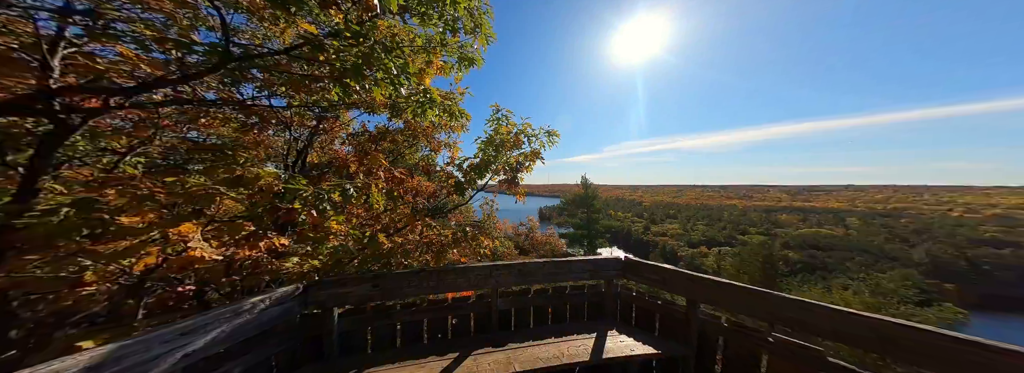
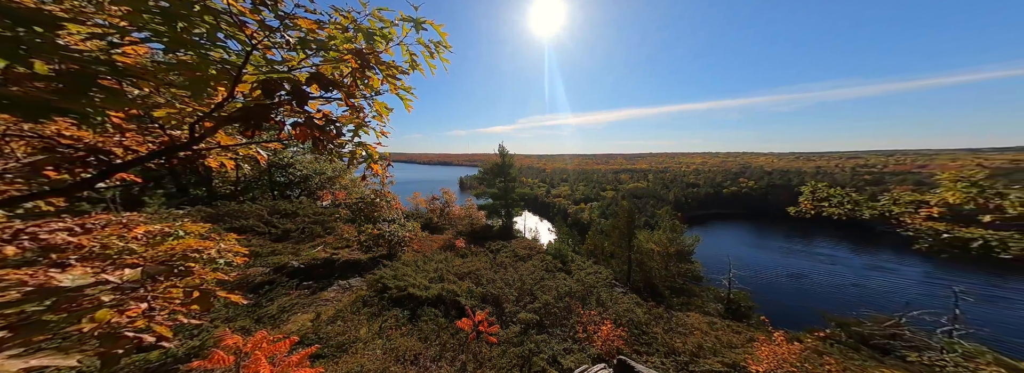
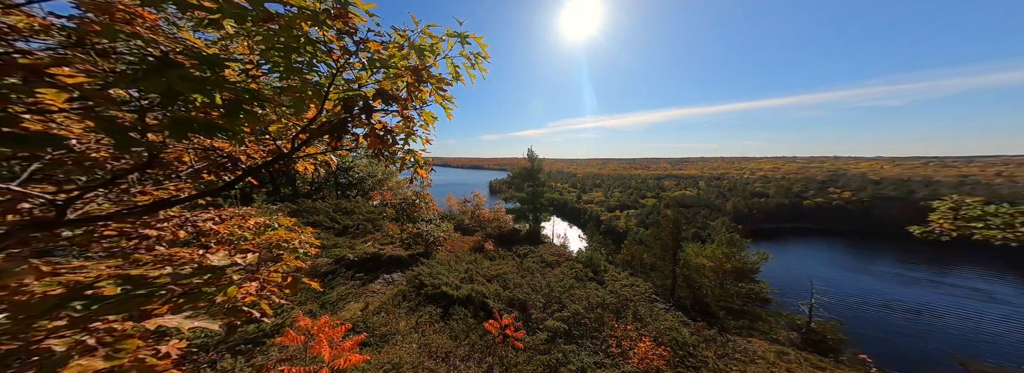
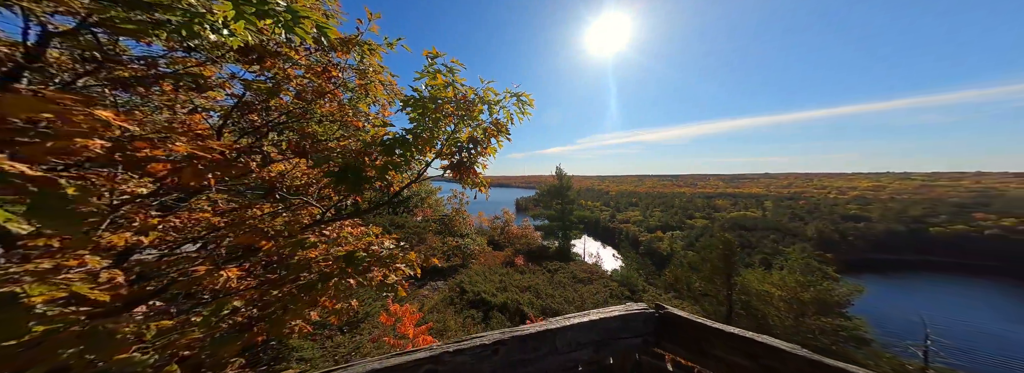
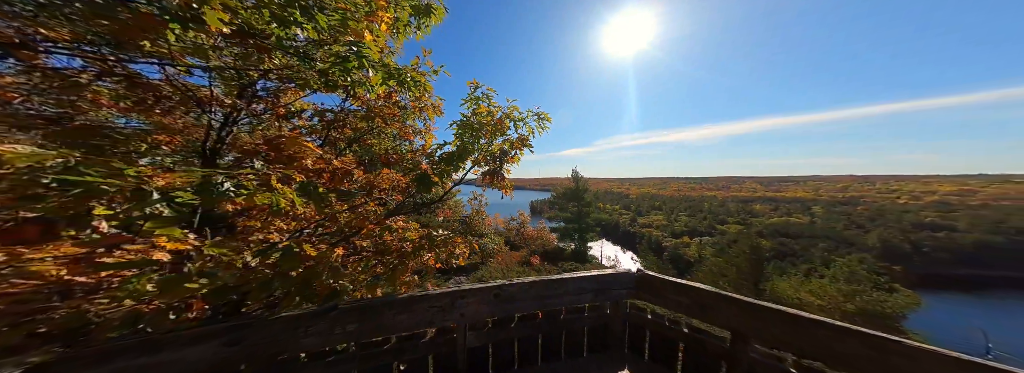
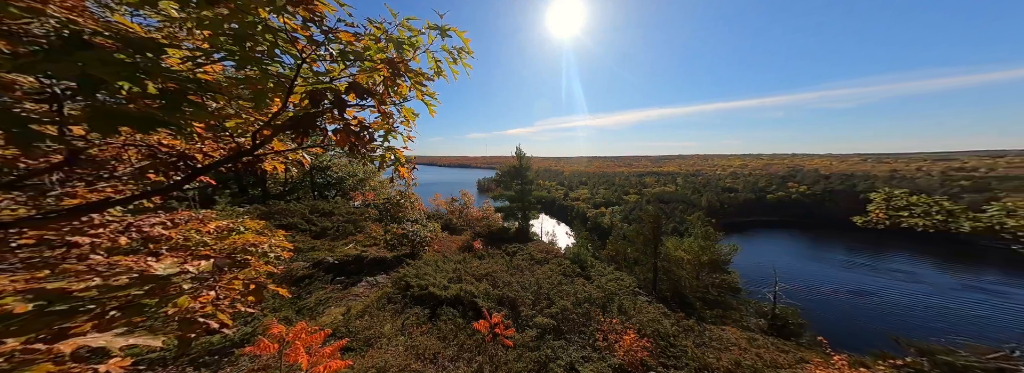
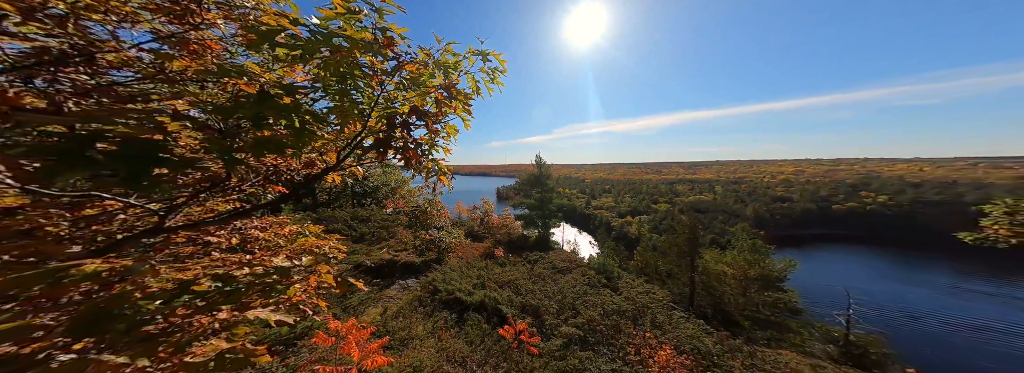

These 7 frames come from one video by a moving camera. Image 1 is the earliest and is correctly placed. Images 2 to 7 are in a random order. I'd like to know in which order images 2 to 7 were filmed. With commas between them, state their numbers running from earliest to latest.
5, 4, 7, 3, 6, 2
